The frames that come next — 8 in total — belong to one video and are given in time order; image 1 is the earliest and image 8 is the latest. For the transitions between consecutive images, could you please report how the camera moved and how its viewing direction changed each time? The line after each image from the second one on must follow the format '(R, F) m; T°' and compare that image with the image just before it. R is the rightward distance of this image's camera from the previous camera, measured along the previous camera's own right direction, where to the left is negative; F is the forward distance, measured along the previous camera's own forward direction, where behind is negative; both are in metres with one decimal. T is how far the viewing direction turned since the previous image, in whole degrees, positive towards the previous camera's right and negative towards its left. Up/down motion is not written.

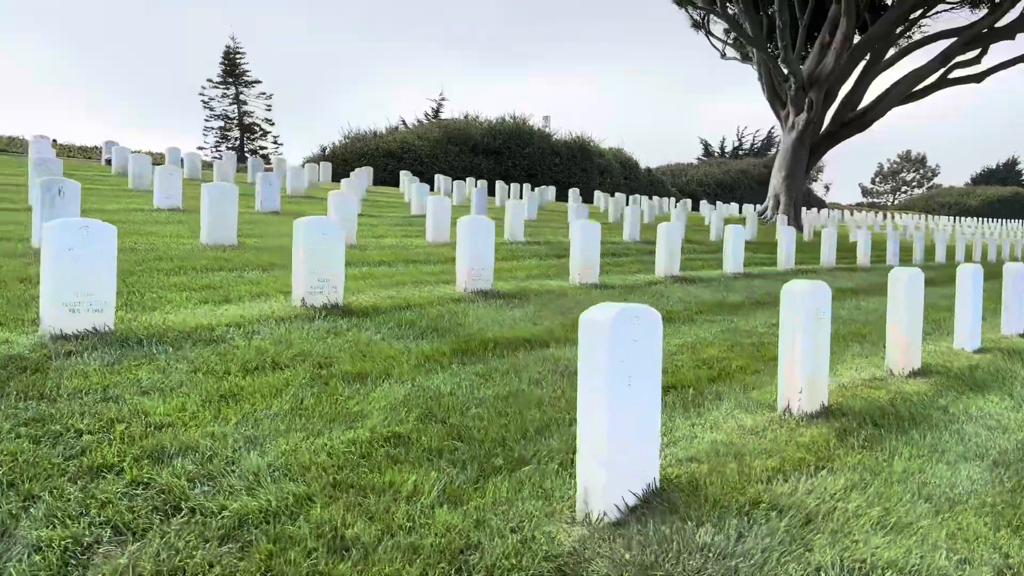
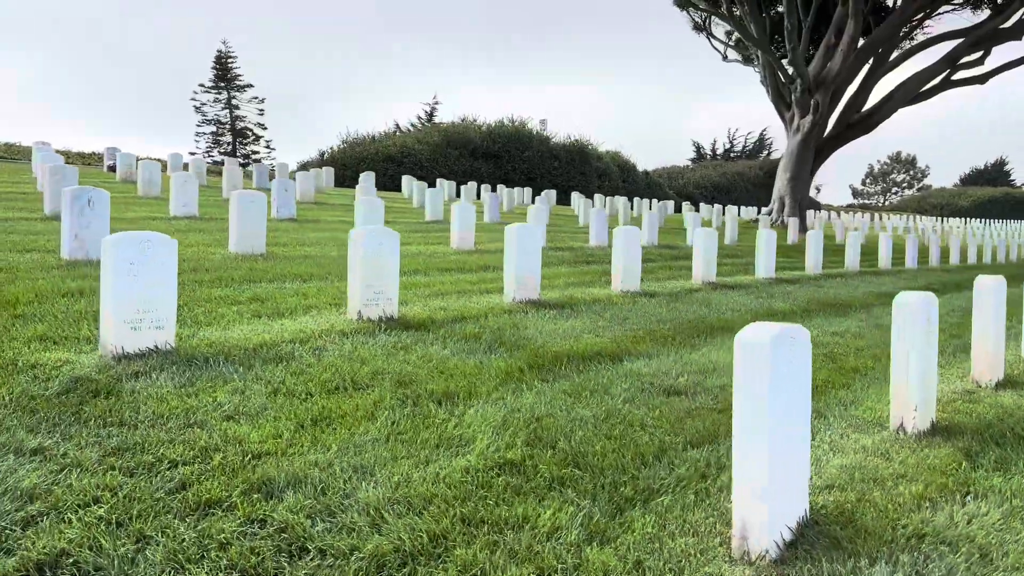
(-0.3, +0.2) m; +1°
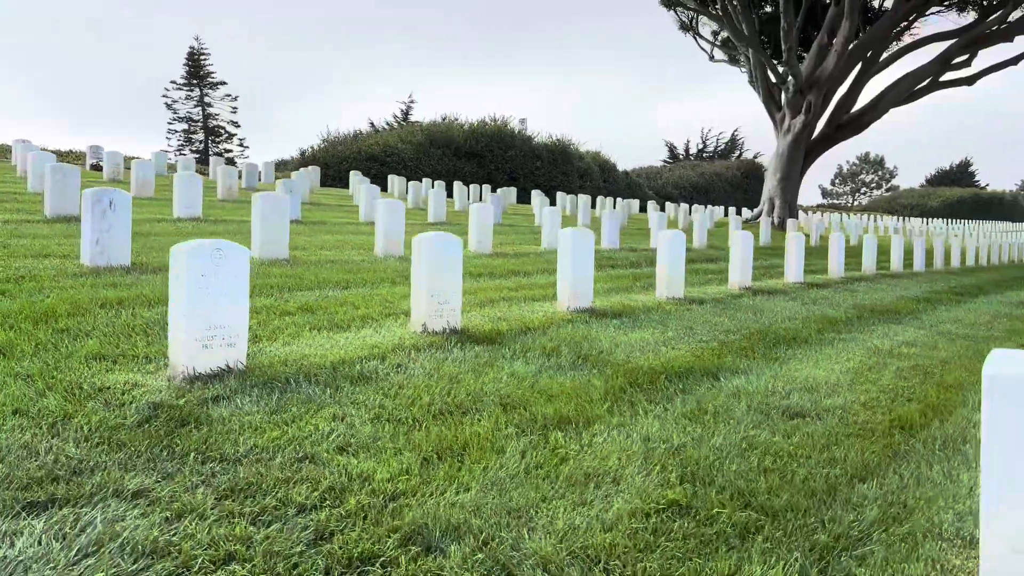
(-0.5, +0.3) m; +2°
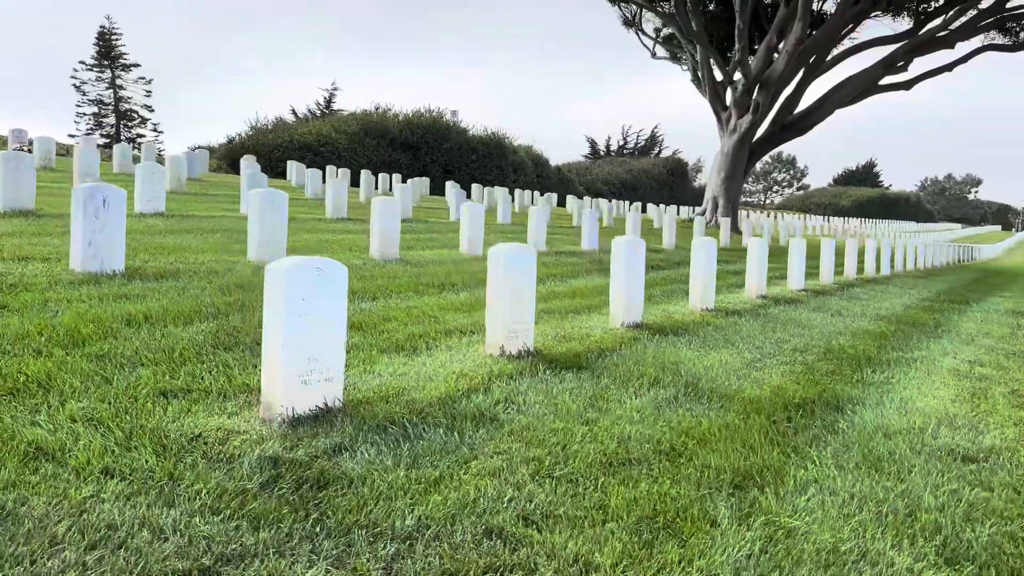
(-0.7, +0.4) m; +5°
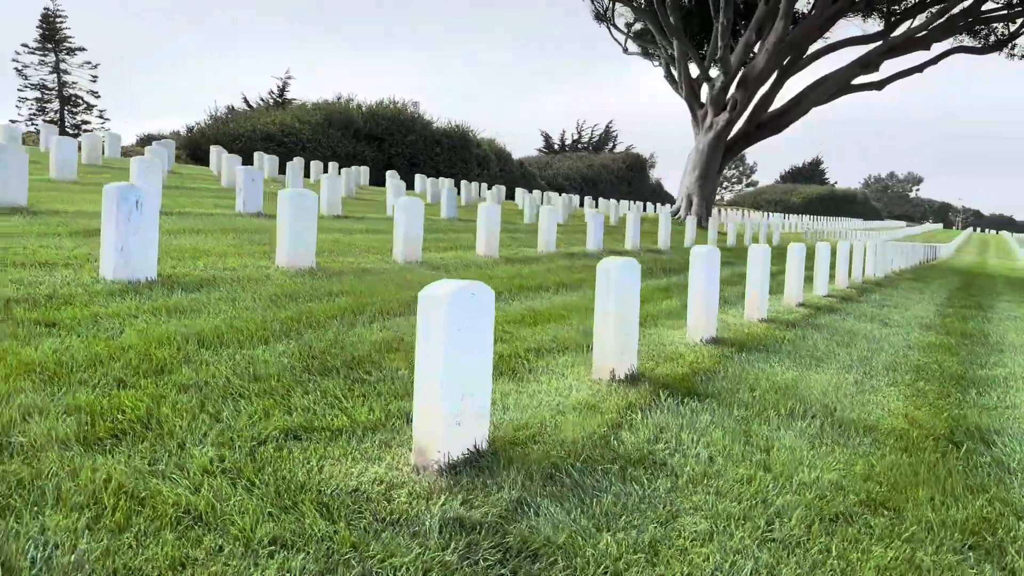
(-0.6, +0.3) m; +3°
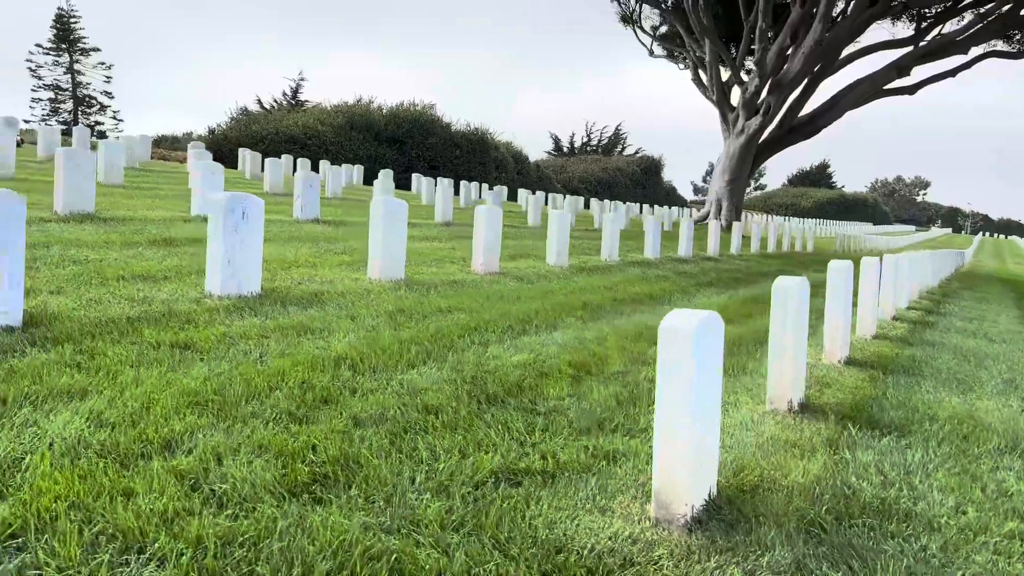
(-0.6, +0.2) m; 0°
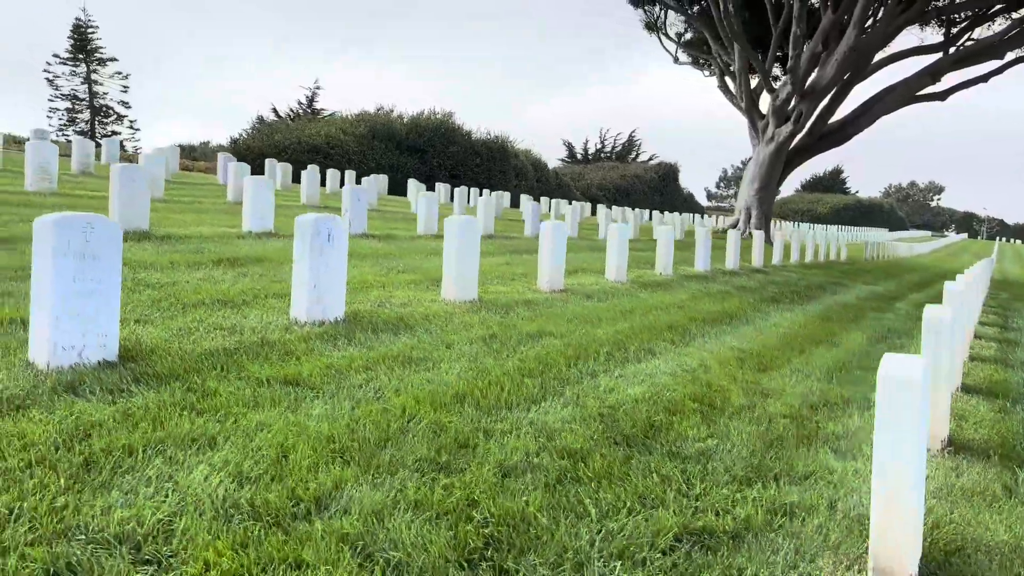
(-0.4, +0.2) m; -1°
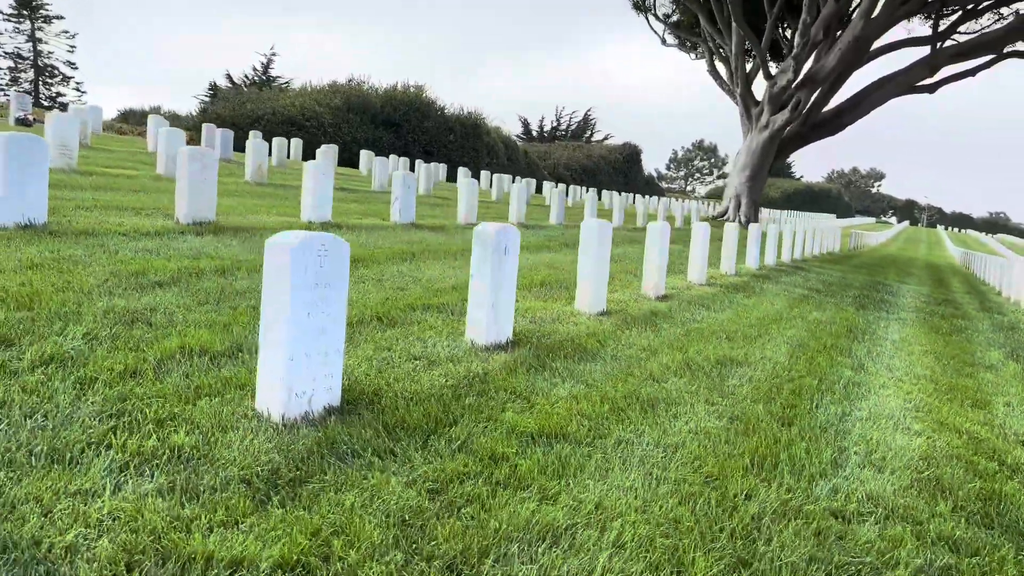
(-1.1, +0.5) m; +4°
